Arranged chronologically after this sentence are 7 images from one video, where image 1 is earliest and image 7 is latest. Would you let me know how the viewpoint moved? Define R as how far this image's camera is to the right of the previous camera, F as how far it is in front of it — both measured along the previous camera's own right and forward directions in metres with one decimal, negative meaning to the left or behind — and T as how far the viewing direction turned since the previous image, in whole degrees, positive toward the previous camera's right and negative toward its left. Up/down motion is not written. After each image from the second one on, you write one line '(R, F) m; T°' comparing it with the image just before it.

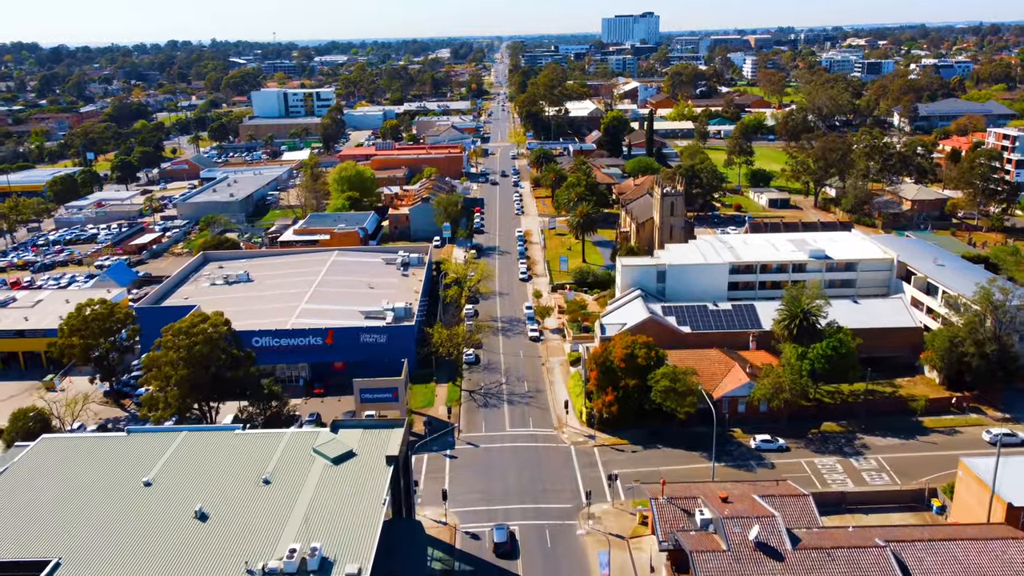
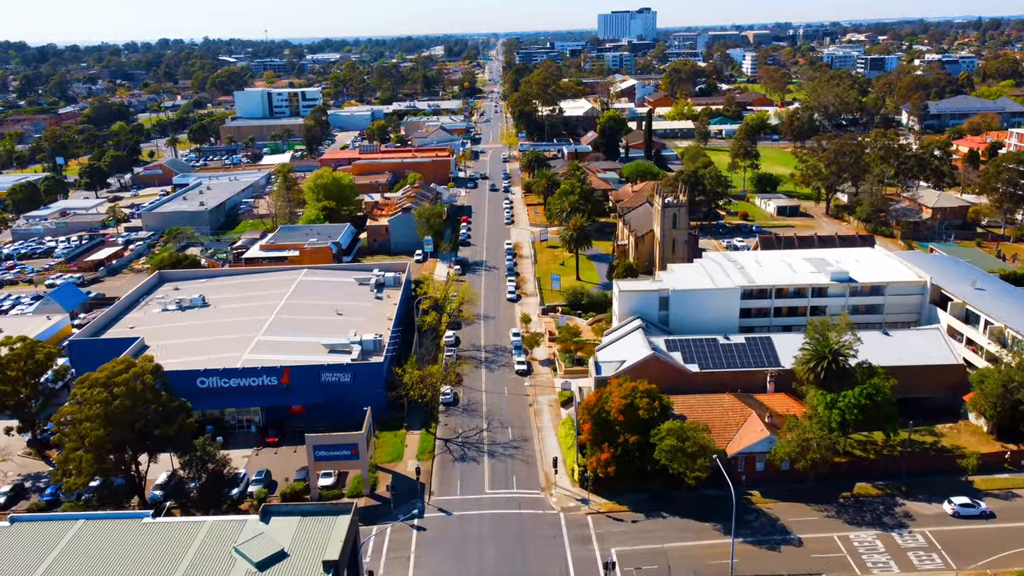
(+0.8, +5.9) m; 0°
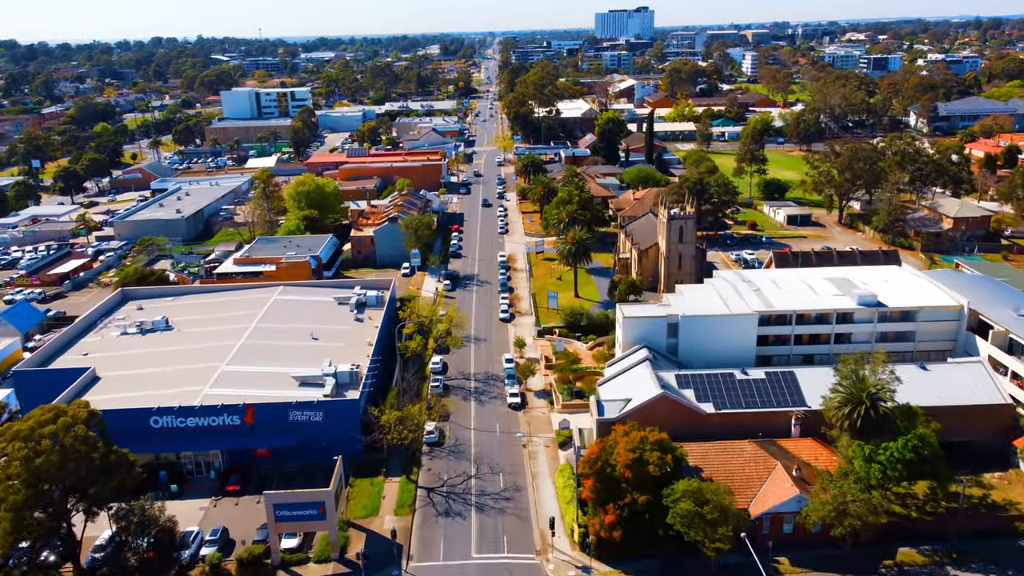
(+0.2, +4.5) m; 0°
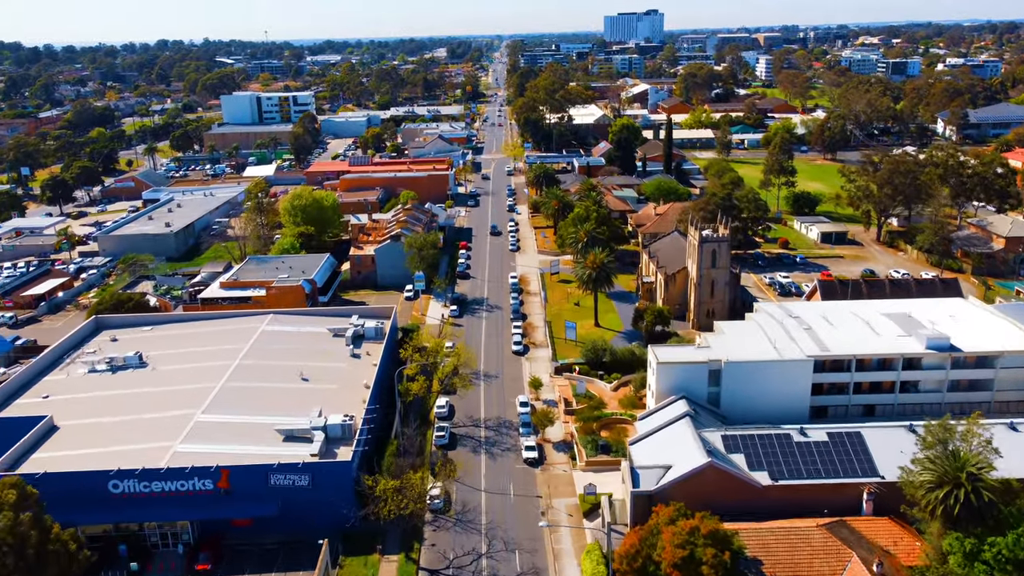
(-0.5, +5.3) m; 0°
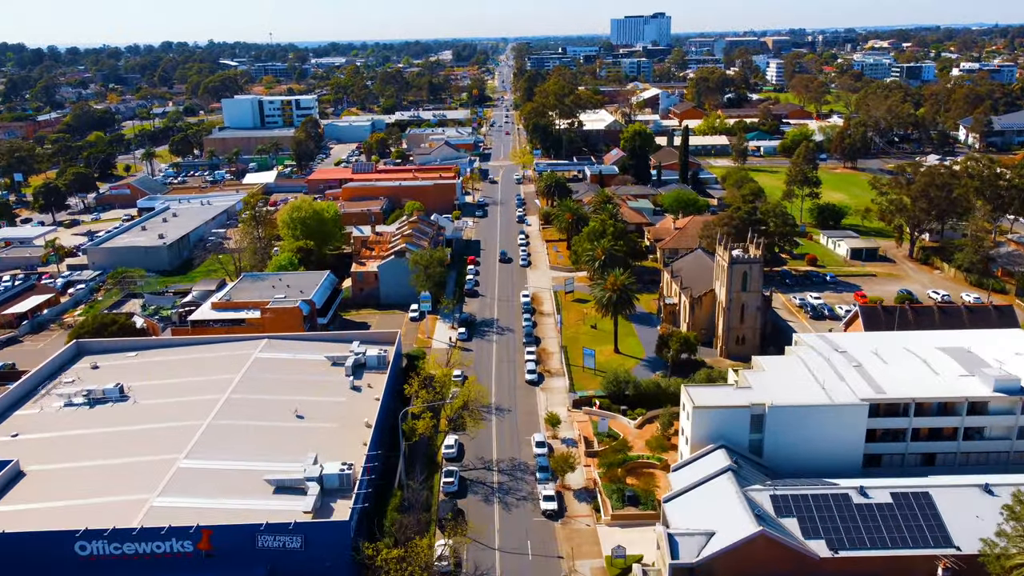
(-0.6, +3.7) m; 0°
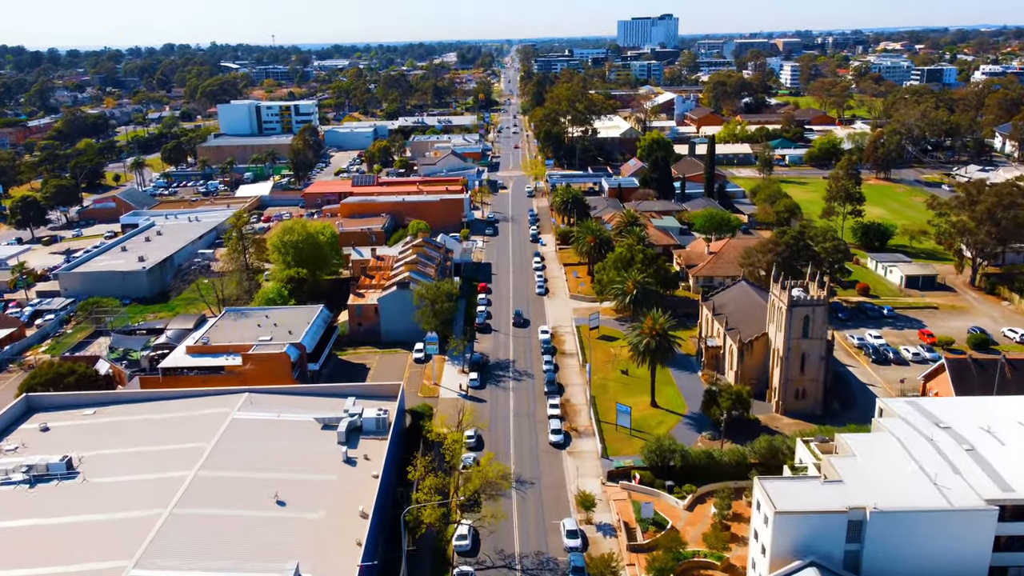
(-0.9, +6.5) m; 0°
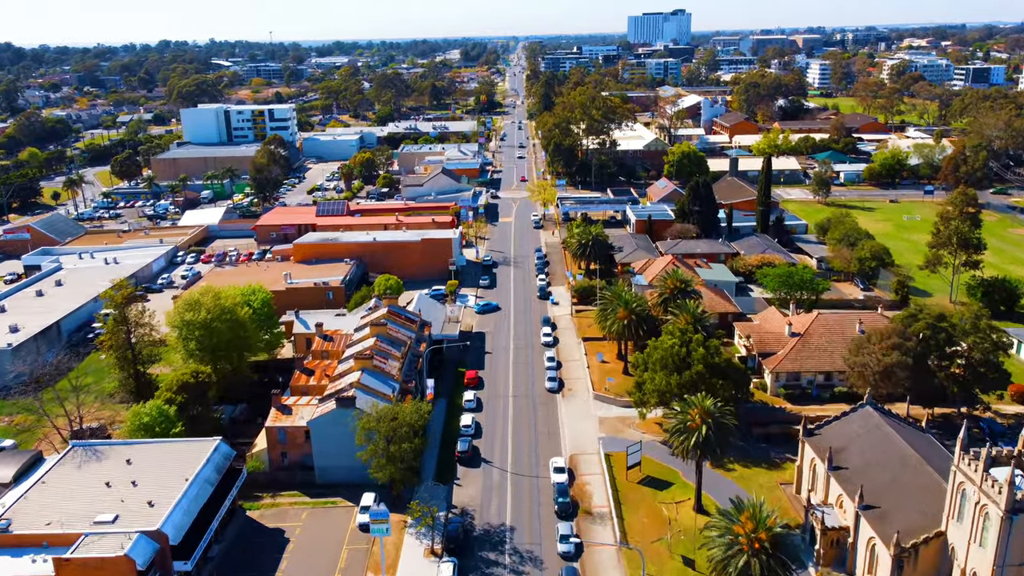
(+0.3, +17.1) m; 0°
